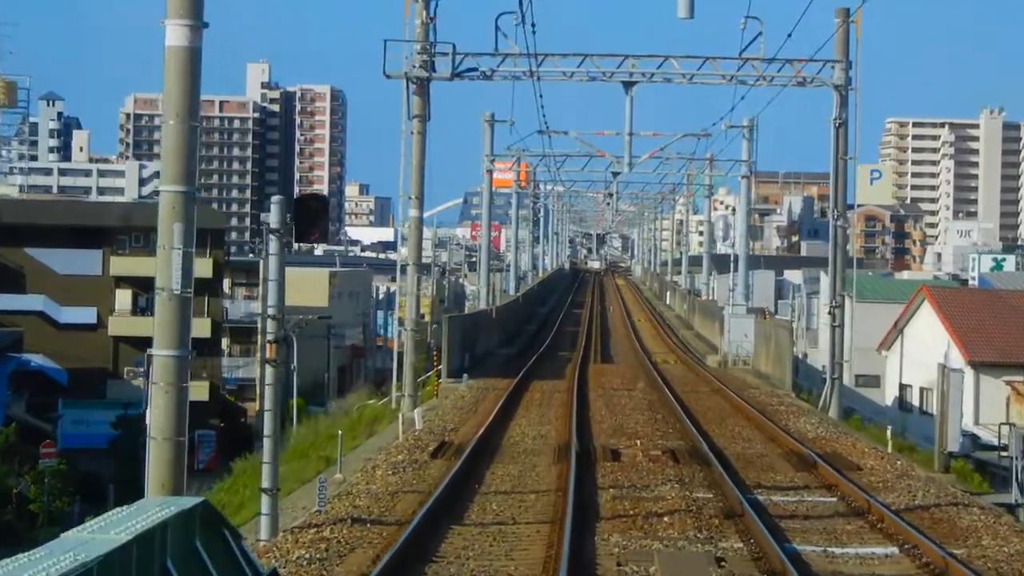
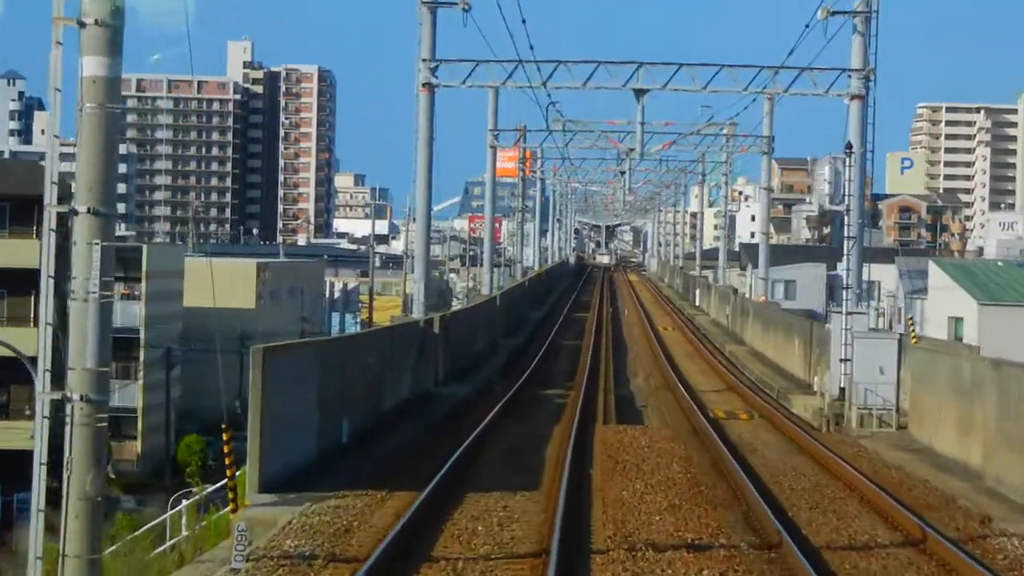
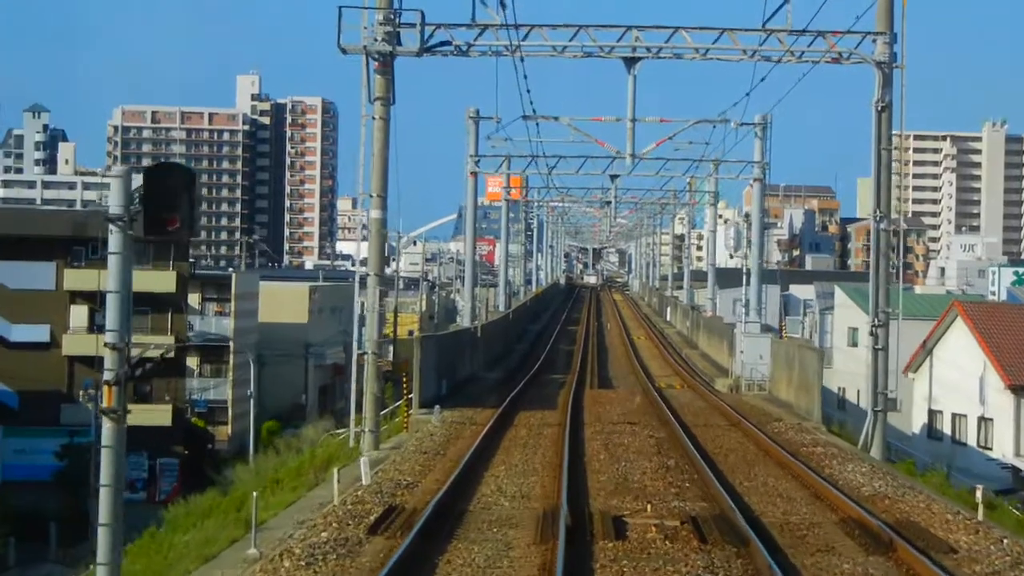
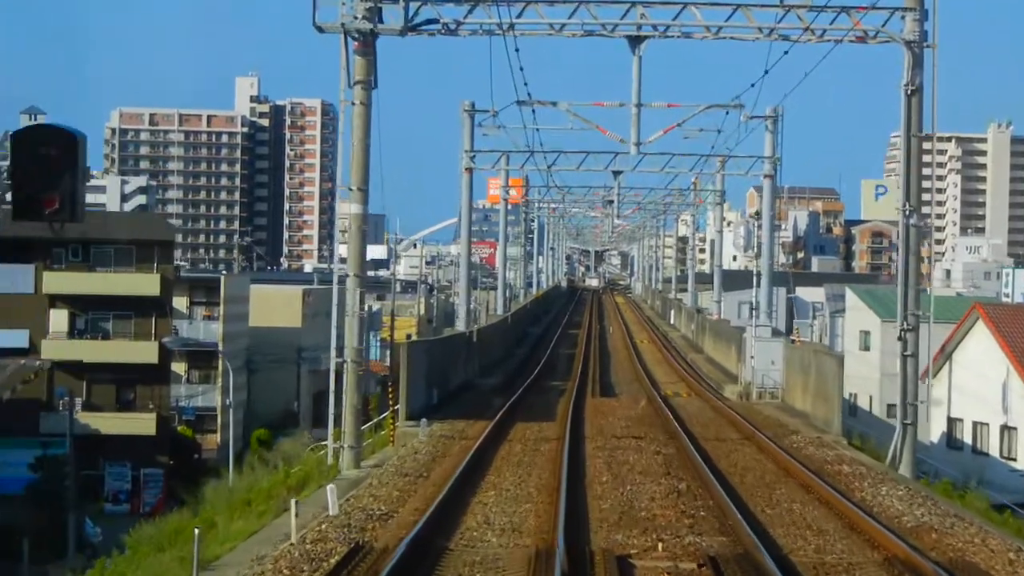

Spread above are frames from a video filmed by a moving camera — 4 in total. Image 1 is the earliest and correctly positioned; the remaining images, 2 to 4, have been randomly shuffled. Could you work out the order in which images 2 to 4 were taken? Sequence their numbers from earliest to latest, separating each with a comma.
3, 4, 2
